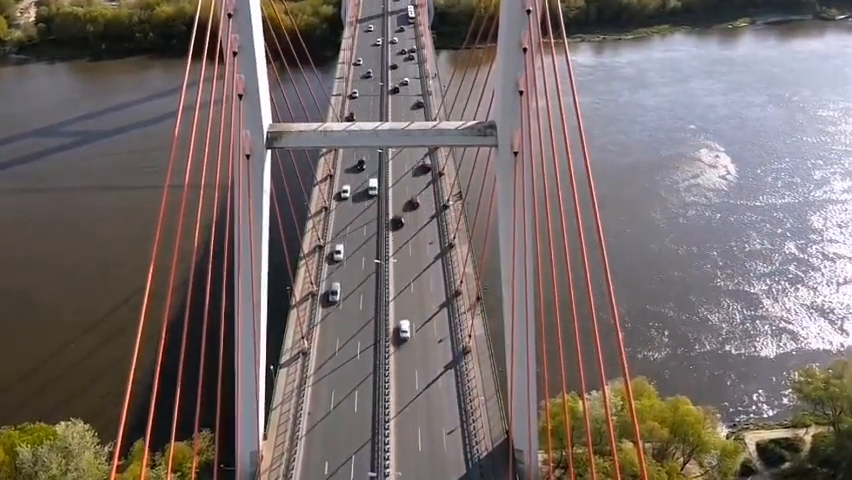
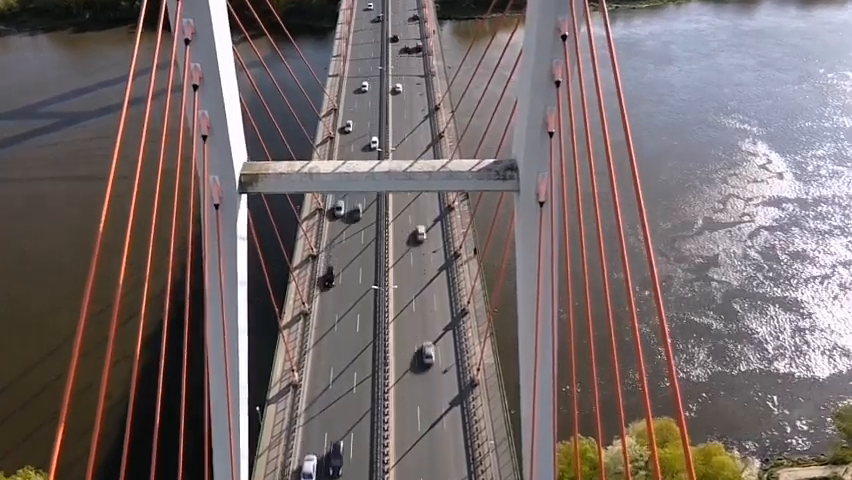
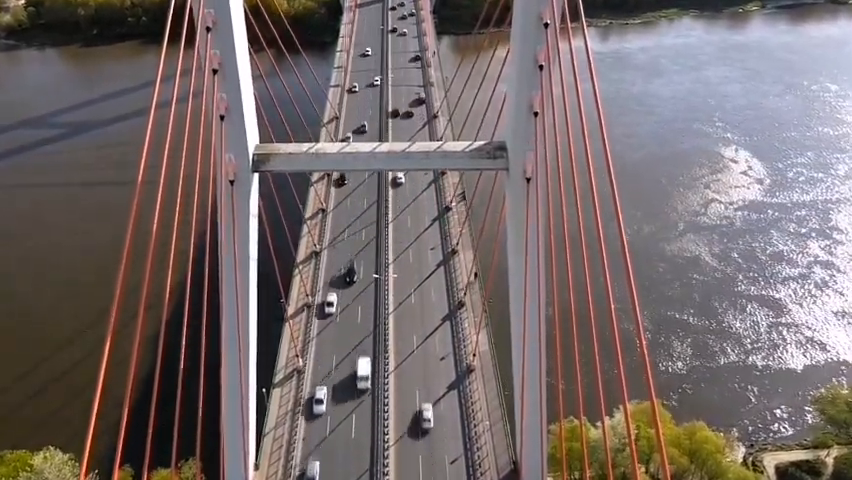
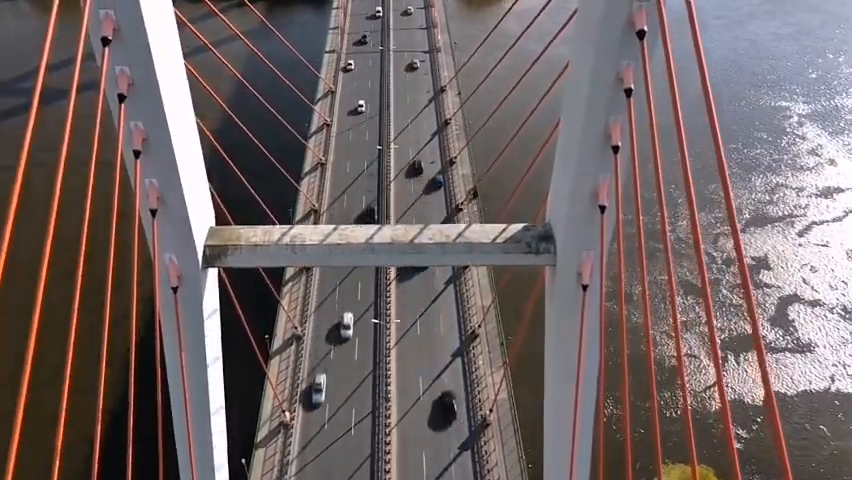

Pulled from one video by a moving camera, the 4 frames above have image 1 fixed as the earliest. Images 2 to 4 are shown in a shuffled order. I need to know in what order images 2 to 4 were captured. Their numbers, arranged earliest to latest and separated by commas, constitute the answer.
3, 2, 4
